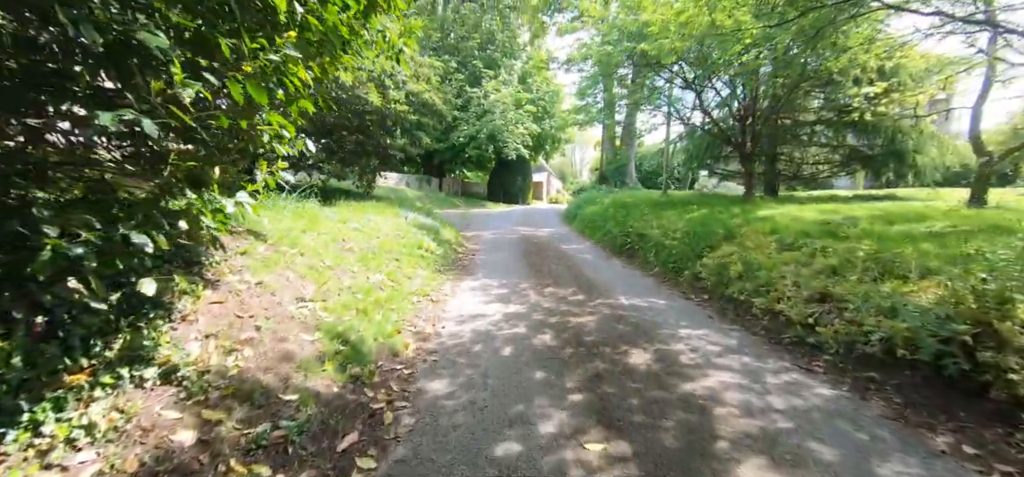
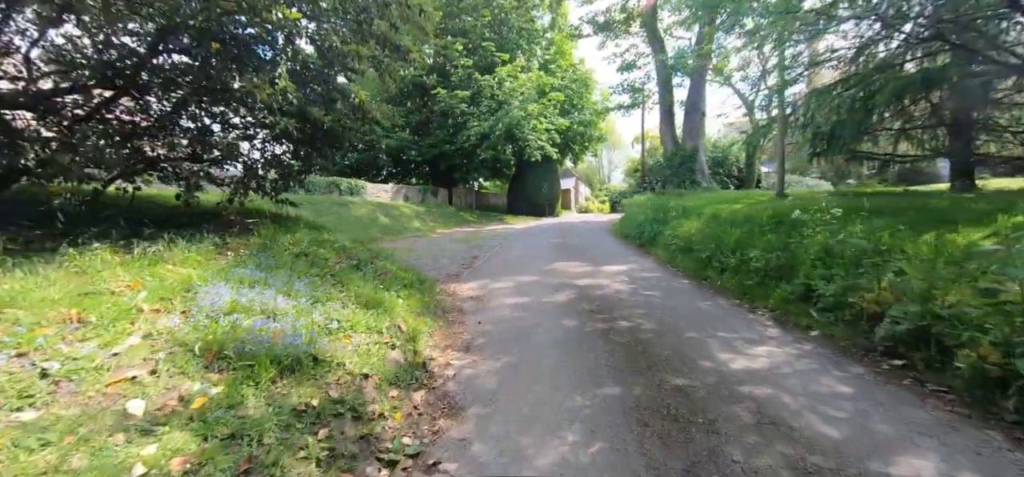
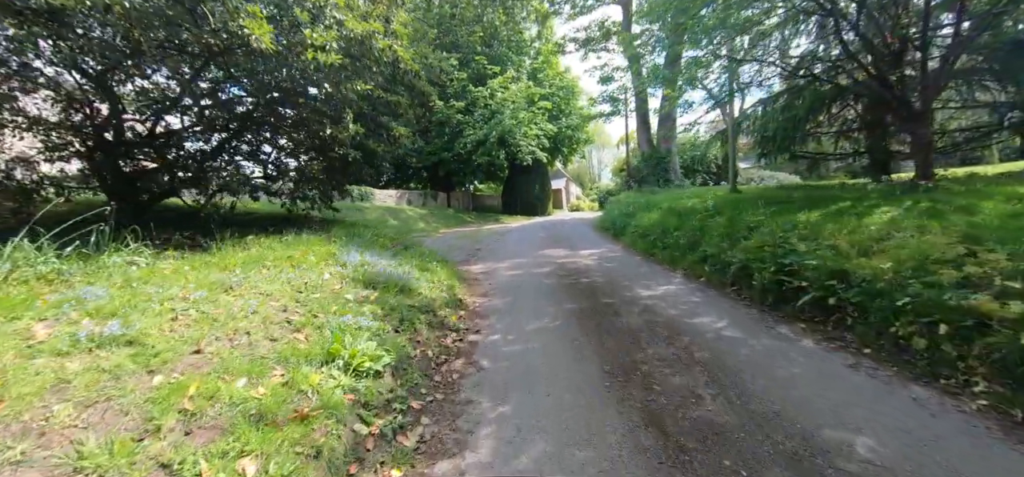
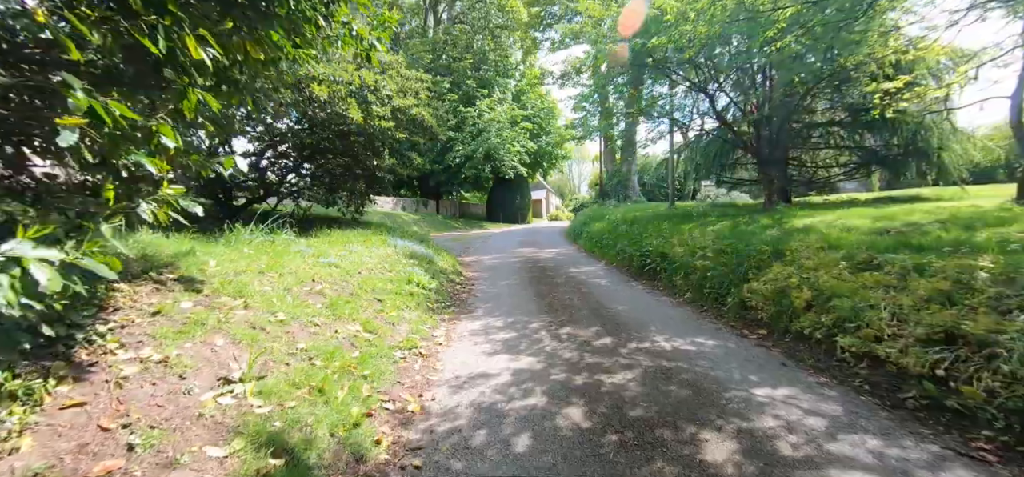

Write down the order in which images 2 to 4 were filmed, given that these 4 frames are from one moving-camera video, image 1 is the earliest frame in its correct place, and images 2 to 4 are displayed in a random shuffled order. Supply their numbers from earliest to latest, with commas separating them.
4, 3, 2
